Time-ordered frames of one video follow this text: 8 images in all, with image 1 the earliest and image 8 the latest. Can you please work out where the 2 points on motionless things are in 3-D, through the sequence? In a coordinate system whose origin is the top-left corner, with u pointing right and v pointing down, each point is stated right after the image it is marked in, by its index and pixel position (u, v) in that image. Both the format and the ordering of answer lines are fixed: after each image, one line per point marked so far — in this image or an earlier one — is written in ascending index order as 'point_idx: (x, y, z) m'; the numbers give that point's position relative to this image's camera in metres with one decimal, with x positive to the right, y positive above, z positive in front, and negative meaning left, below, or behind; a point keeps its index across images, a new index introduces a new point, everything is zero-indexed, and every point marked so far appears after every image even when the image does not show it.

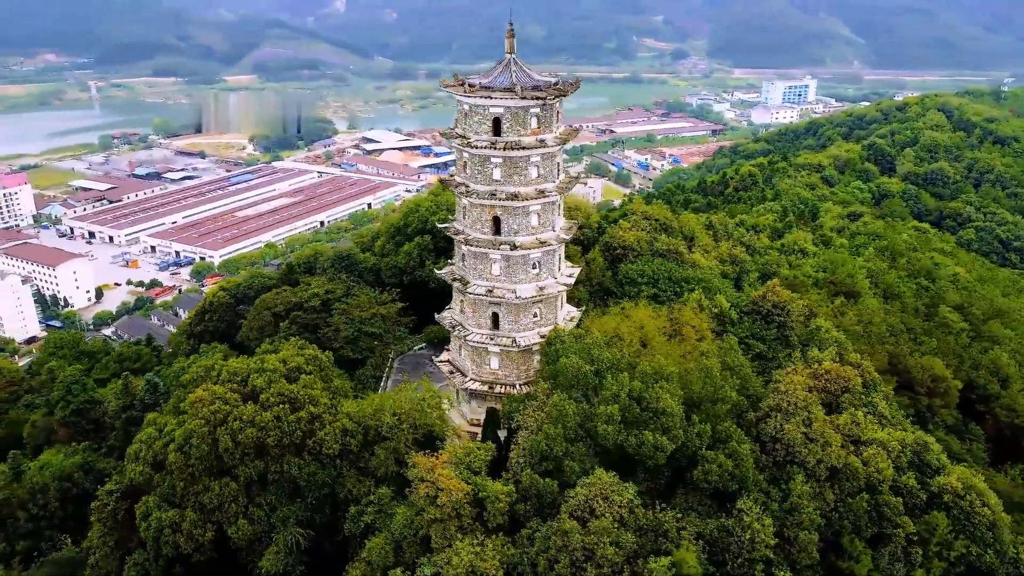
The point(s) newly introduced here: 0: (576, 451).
0: (+0.9, -2.3, +11.4) m
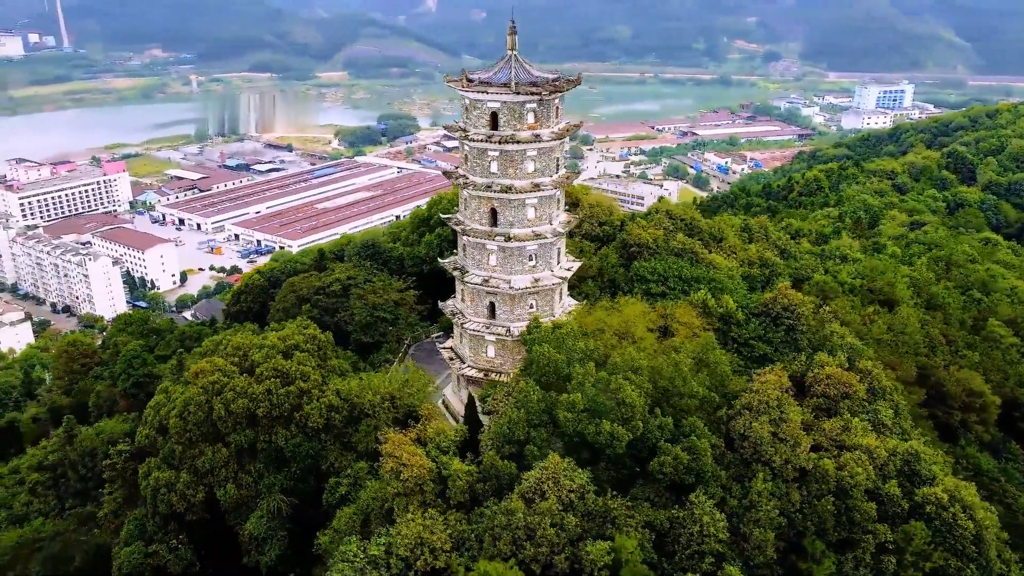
0: (+0.4, -2.1, +11.7) m
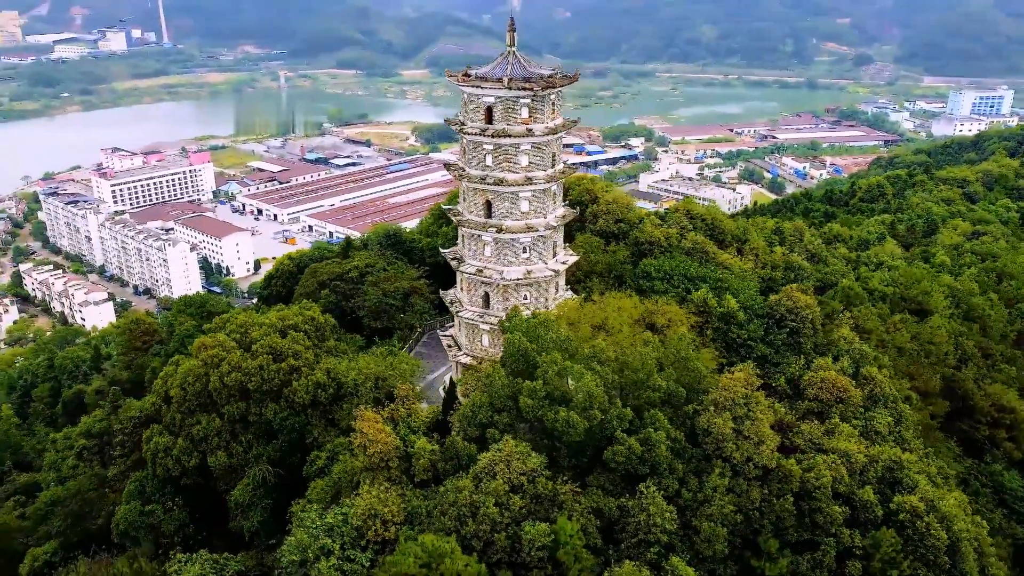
0: (-0.2, -2.0, +12.1) m
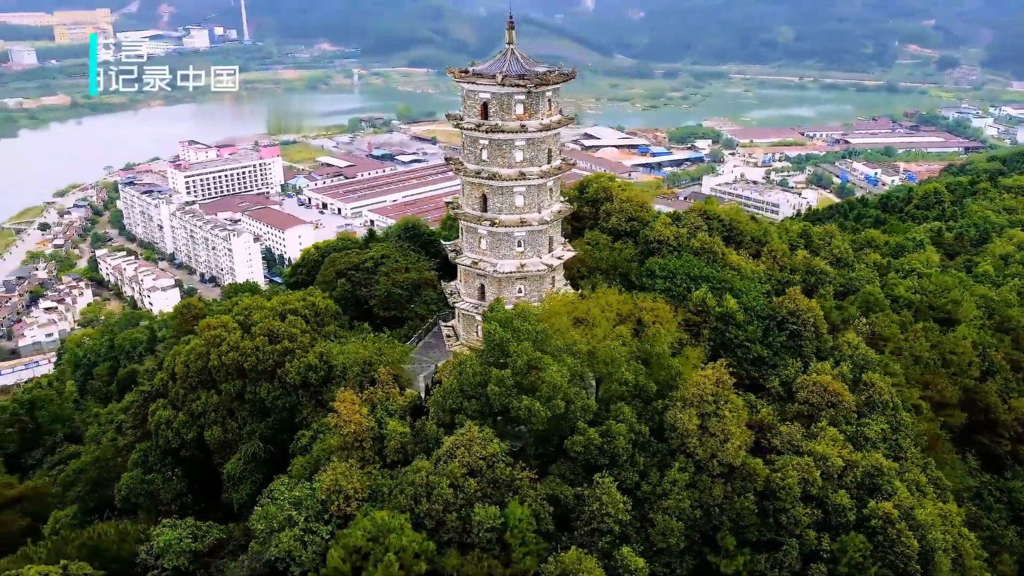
0: (-0.7, -1.8, +12.5) m
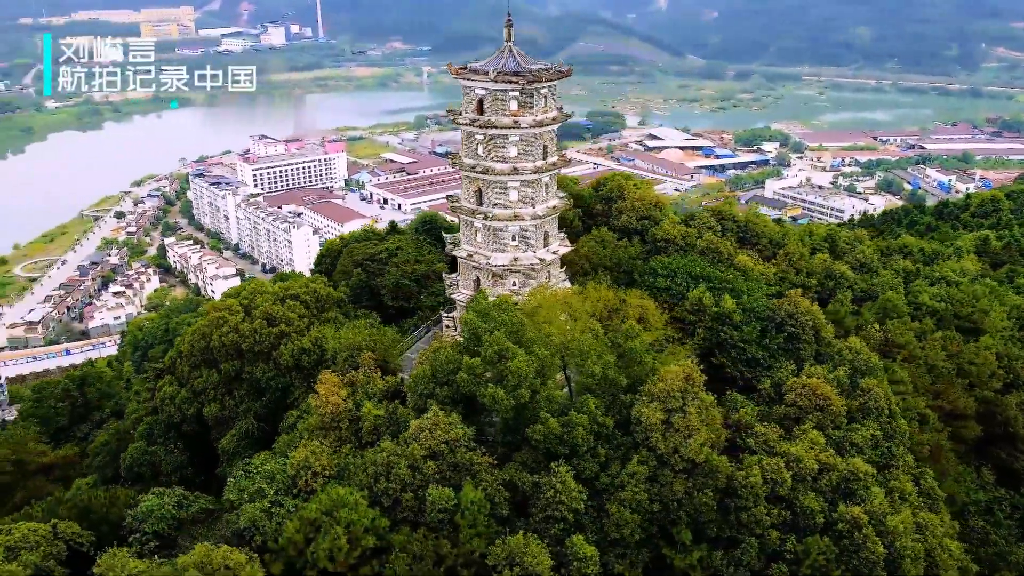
0: (-1.2, -1.6, +12.9) m
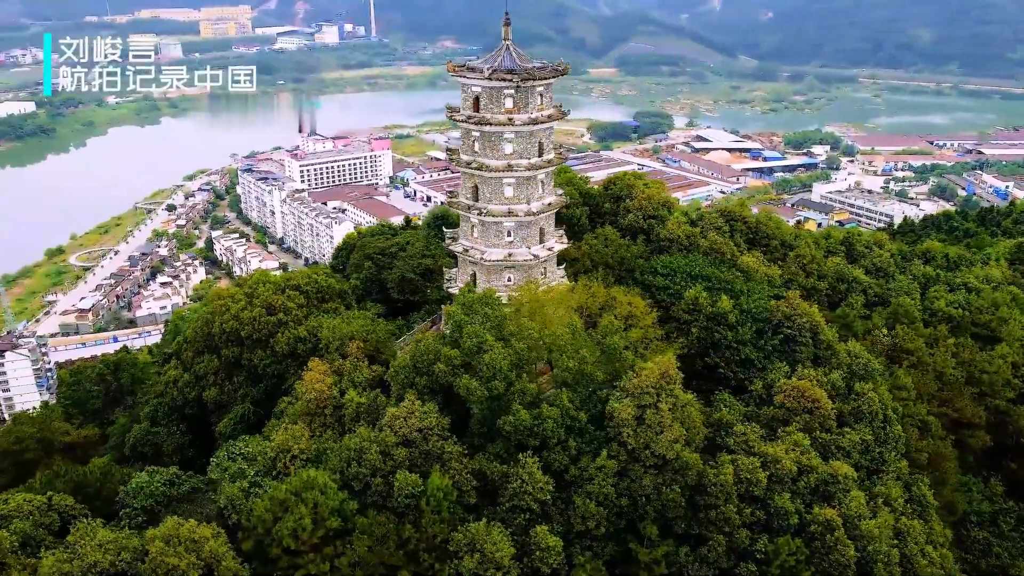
0: (-1.5, -1.5, +13.2) m
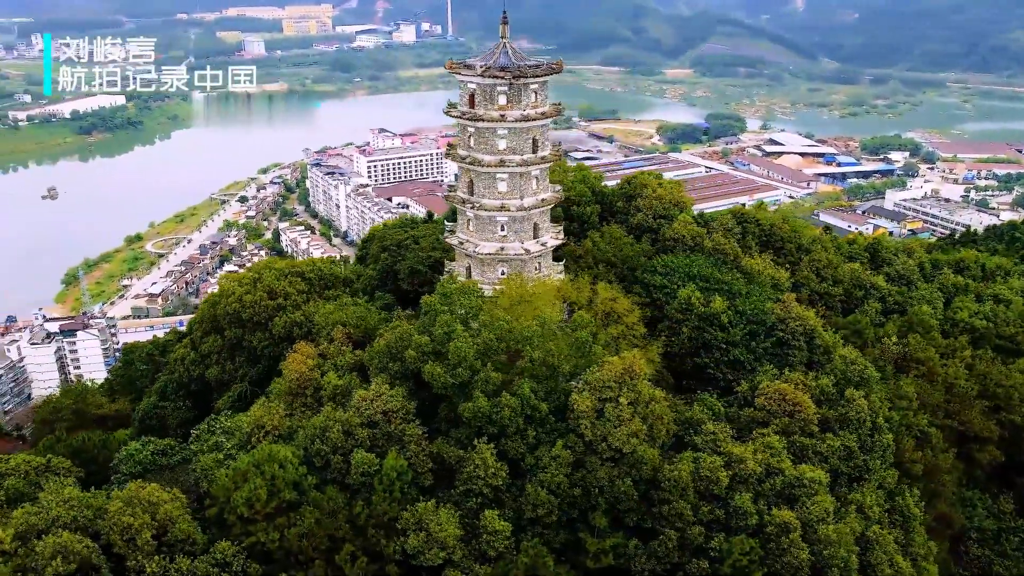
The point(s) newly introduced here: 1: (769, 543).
0: (-2.1, -1.3, +13.6) m
1: (+4.0, -3.9, +12.5) m
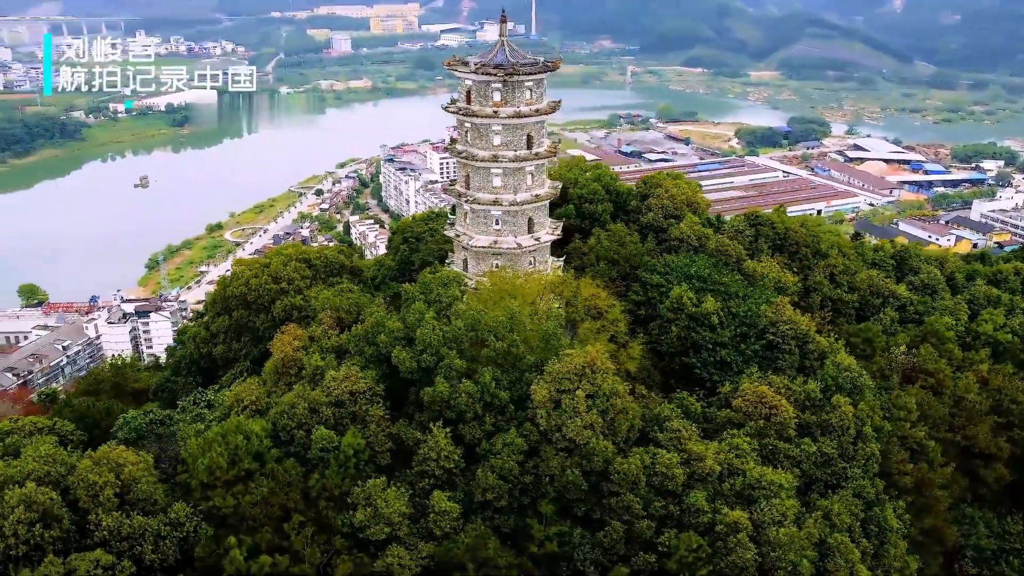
0: (-2.6, -1.1, +14.2) m
1: (+3.2, -3.9, +12.5) m
